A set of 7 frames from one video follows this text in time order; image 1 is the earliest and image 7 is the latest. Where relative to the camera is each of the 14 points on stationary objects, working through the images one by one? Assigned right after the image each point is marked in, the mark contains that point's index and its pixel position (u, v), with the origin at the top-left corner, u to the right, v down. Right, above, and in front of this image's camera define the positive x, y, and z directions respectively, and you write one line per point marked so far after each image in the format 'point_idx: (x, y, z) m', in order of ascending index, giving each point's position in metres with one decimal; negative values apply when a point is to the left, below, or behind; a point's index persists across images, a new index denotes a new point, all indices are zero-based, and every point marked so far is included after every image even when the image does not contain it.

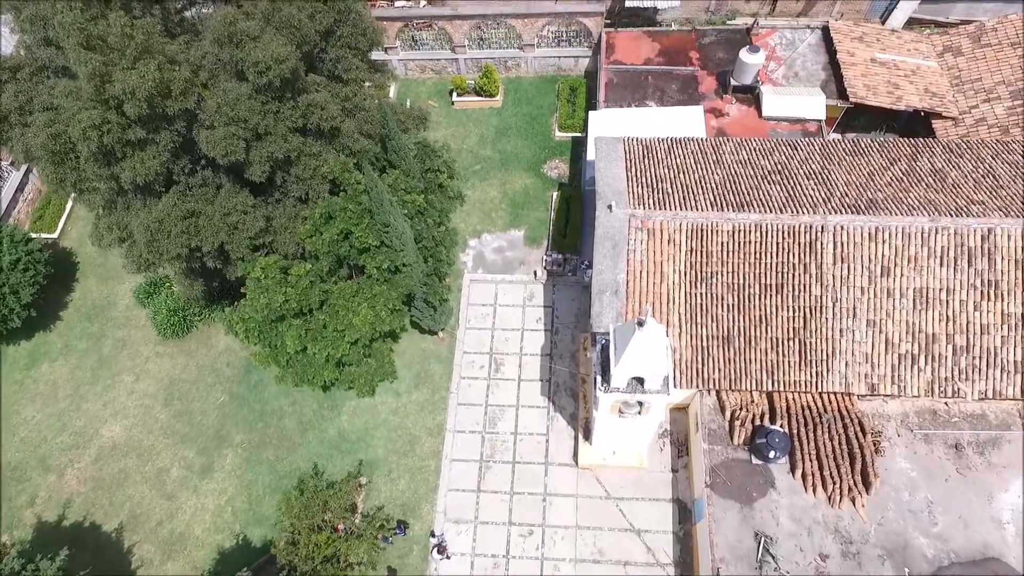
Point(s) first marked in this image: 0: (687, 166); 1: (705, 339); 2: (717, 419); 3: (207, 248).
0: (+5.5, +3.8, +19.6) m
1: (+5.2, -1.4, +16.9) m
2: (+6.1, -3.9, +18.8) m
3: (-7.6, +1.0, +15.6) m
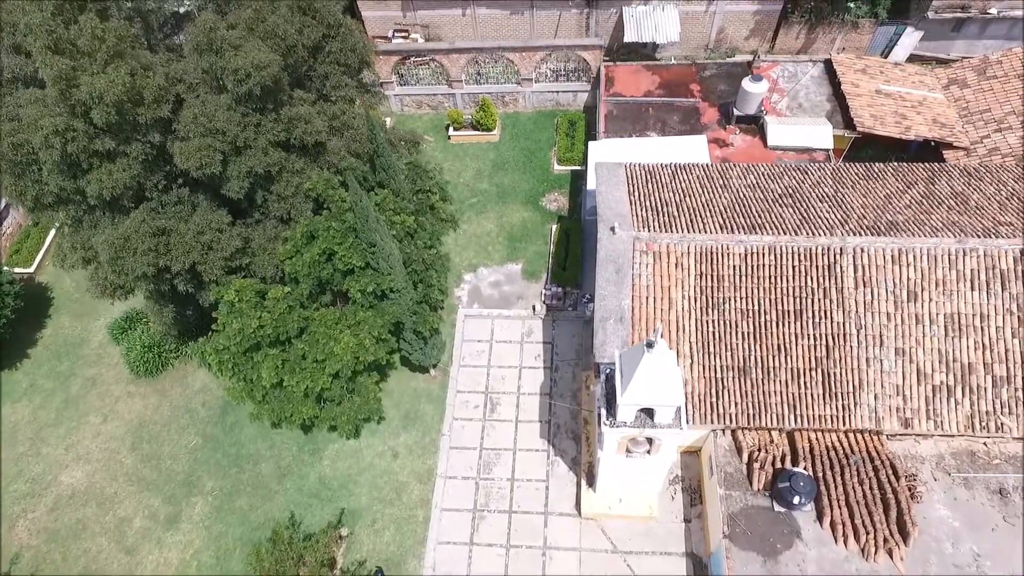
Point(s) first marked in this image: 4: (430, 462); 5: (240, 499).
0: (+5.4, +2.9, +18.6) m
1: (+5.1, -2.0, +15.5) m
2: (+6.0, -4.7, +17.1) m
3: (-7.7, +0.5, +14.4) m
4: (-2.6, -5.4, +19.5) m
5: (-8.3, -6.4, +19.0) m
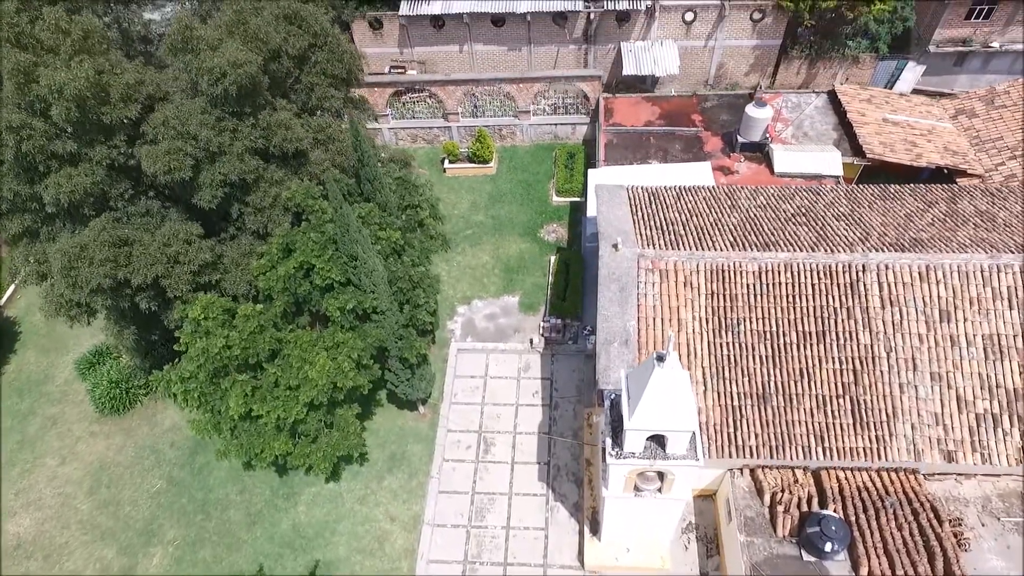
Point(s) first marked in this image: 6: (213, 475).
0: (+5.2, +2.2, +17.5) m
1: (+5.0, -2.4, +13.9) m
2: (+5.9, -5.3, +15.3) m
3: (-7.8, +0.1, +13.1) m
4: (-2.7, -6.2, +17.6) m
5: (-8.4, -7.1, +17.1) m
6: (-8.8, -5.5, +18.5) m
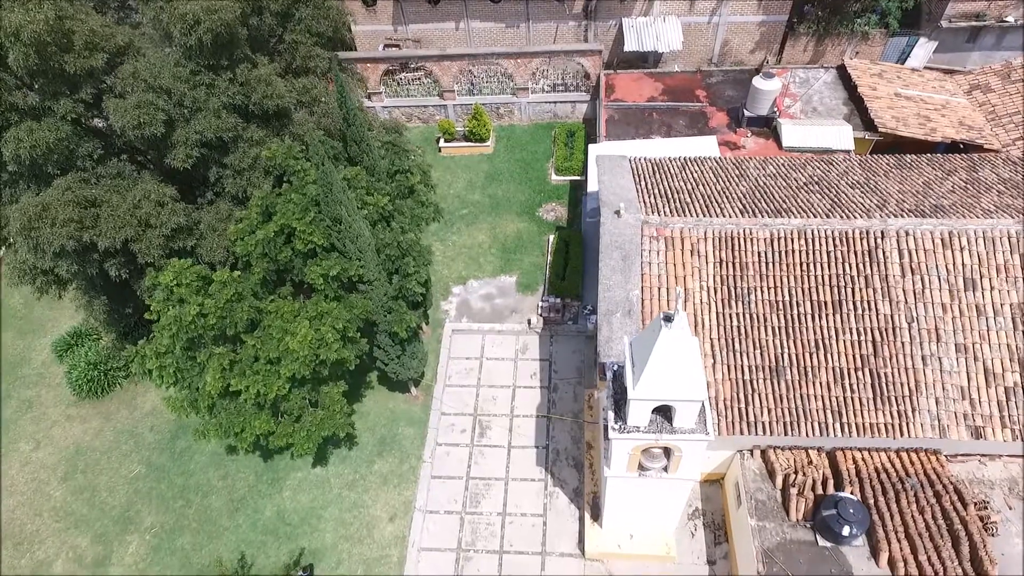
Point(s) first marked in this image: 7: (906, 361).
0: (+5.1, +2.9, +16.6) m
1: (+4.9, -1.7, +13.0) m
2: (+5.8, -4.6, +14.4) m
3: (-7.9, +0.9, +12.2) m
4: (-2.8, -5.5, +16.7) m
5: (-8.5, -6.4, +16.2) m
6: (-8.9, -4.8, +17.6) m
7: (+8.1, -1.5, +12.9) m
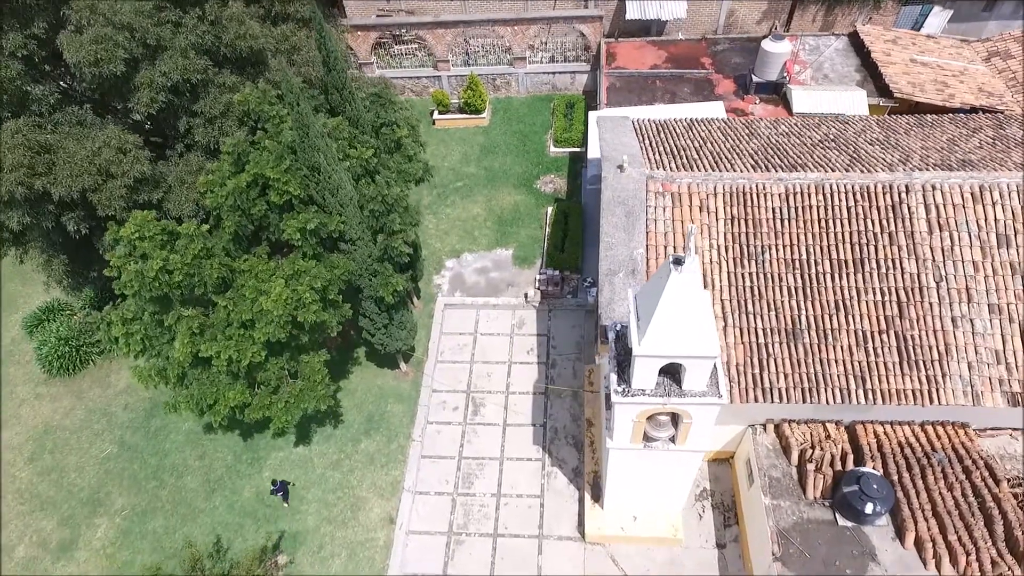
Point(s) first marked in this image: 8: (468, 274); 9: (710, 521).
0: (+5.0, +3.7, +15.6) m
1: (+4.8, -0.9, +12.0) m
2: (+5.7, -3.7, +13.3) m
3: (-8.0, +1.7, +11.1) m
4: (-2.9, -4.6, +15.7) m
5: (-8.6, -5.6, +15.1) m
6: (-9.0, -4.0, +16.5) m
7: (+7.9, -0.6, +11.8) m
8: (-1.4, +0.4, +19.7) m
9: (+4.5, -5.3, +14.4) m
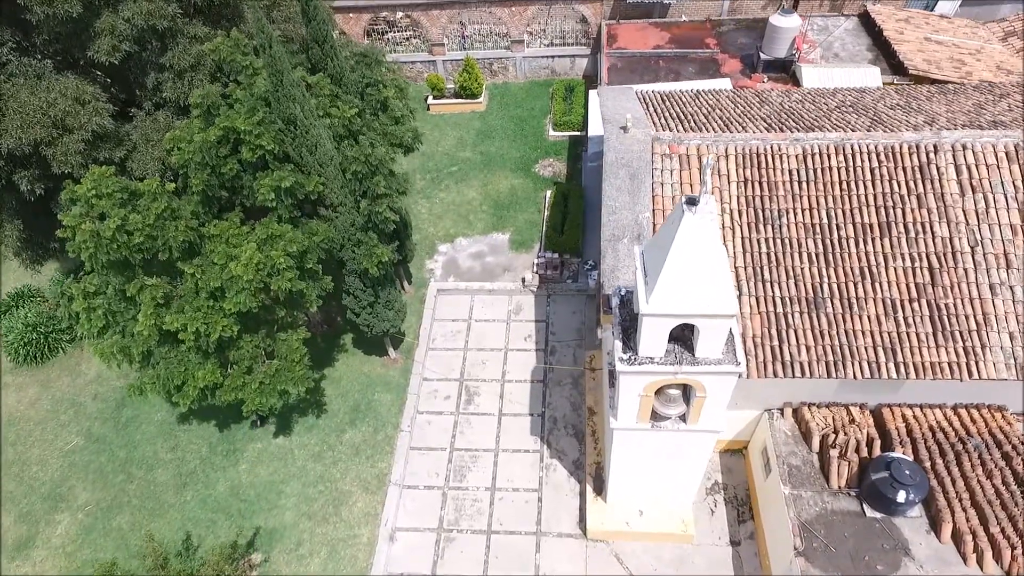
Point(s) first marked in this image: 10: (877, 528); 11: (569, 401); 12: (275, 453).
0: (+4.9, +4.2, +14.6) m
1: (+4.7, -0.3, +10.9) m
2: (+5.6, -3.2, +12.2) m
3: (-8.1, +2.3, +10.1) m
4: (-3.0, -4.1, +14.5) m
5: (-8.7, -5.1, +13.9) m
6: (-9.1, -3.5, +15.4) m
7: (+7.8, 0.0, +10.7) m
8: (-1.5, +0.9, +18.6) m
9: (+4.4, -4.8, +13.3) m
10: (+6.5, -4.2, +11.1) m
11: (+1.4, -2.8, +15.5) m
12: (-5.6, -3.9, +14.8) m
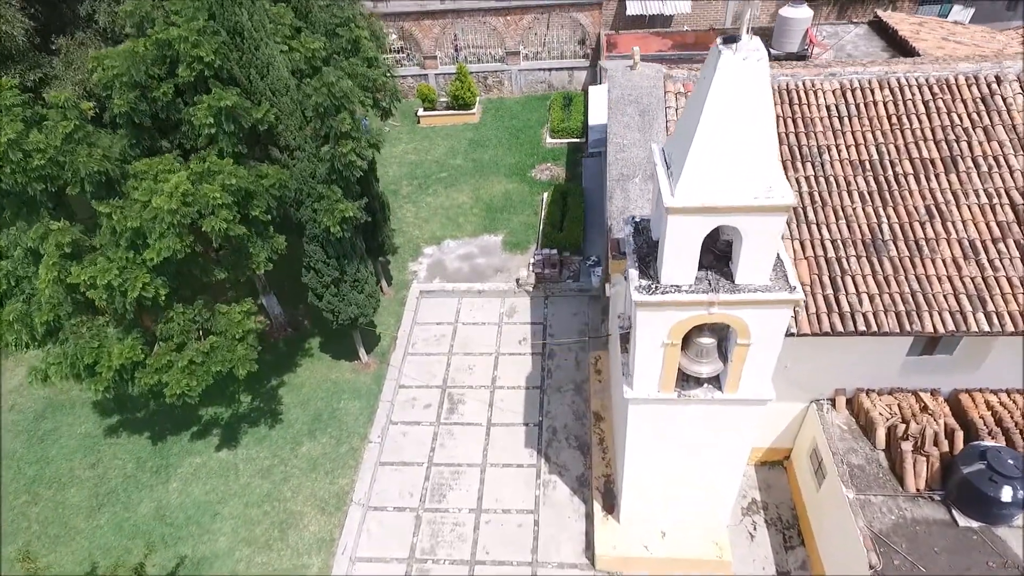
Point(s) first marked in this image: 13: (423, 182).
0: (+4.7, +4.5, +13.0) m
1: (+4.5, +0.6, +8.8) m
2: (+5.4, -2.5, +9.7) m
3: (-8.3, +3.2, +8.4) m
4: (-3.2, -3.7, +11.9) m
5: (-8.9, -4.6, +11.2) m
6: (-9.3, -3.2, +12.9) m
7: (+7.7, +0.8, +8.7) m
8: (-1.7, +0.7, +16.6) m
9: (+4.3, -4.2, +10.6) m
10: (+6.3, -3.4, +8.5) m
11: (+1.2, -2.5, +13.0) m
12: (-5.8, -3.5, +12.2) m
13: (-2.7, +3.3, +19.4) m
